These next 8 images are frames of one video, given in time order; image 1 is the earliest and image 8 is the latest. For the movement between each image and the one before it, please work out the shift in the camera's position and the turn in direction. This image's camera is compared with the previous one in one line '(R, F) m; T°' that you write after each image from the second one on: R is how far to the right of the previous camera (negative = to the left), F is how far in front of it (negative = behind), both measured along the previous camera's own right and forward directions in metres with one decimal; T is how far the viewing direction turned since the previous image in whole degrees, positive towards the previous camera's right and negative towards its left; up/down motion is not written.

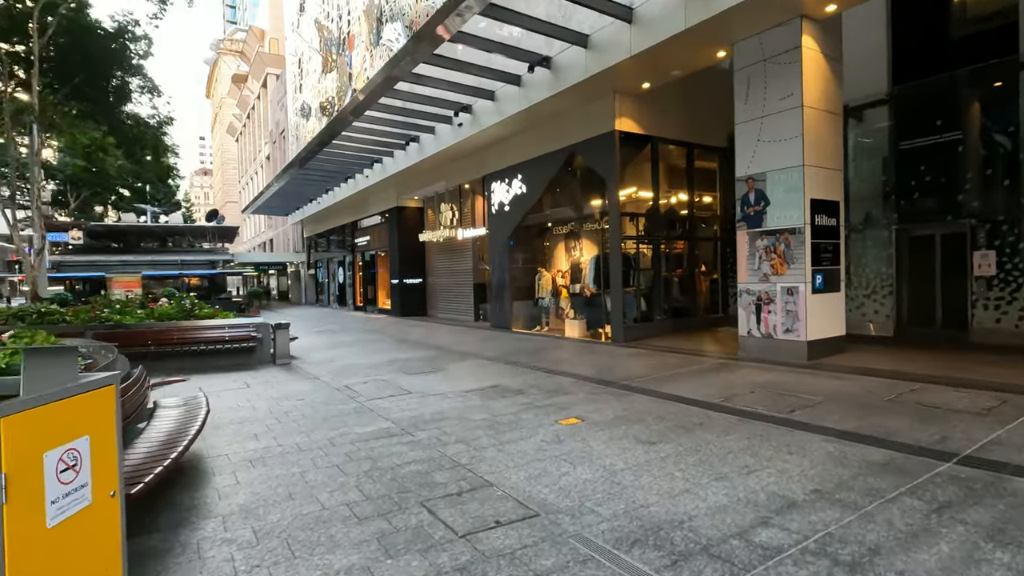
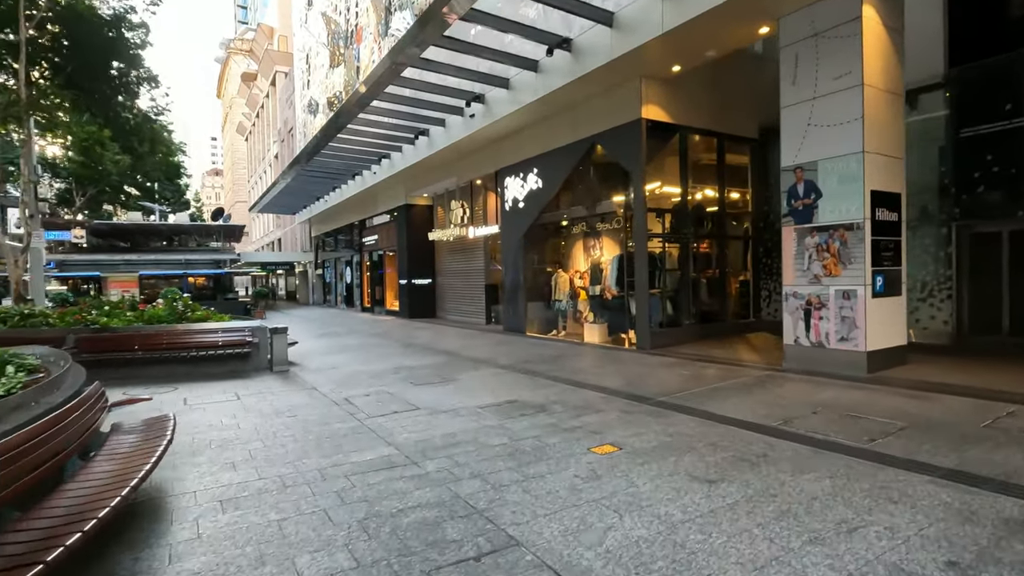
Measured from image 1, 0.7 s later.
(-0.1, +0.9) m; -1°
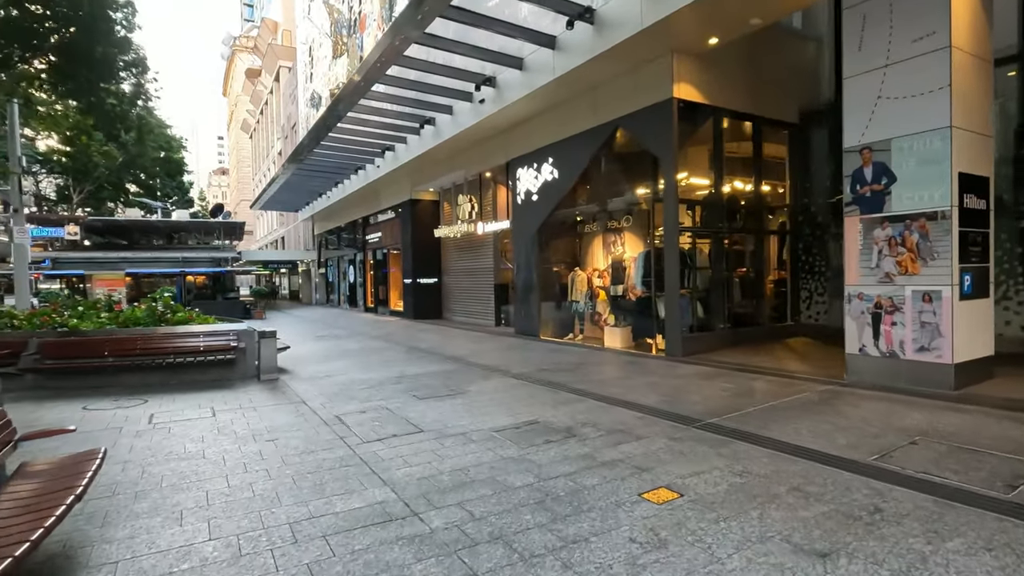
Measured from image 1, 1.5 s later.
(-0.2, +1.1) m; -1°
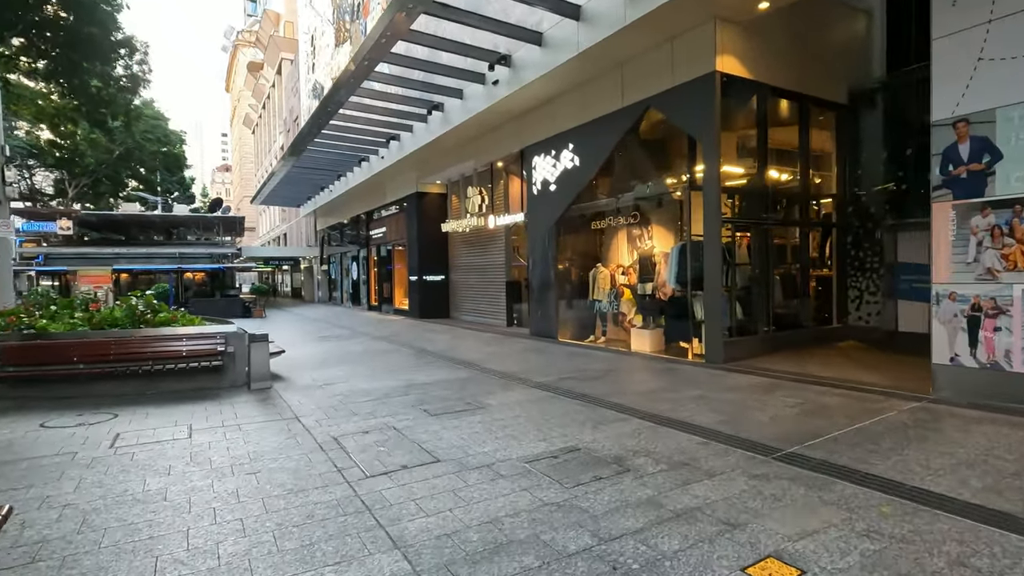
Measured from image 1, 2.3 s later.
(-0.3, +1.0) m; 0°
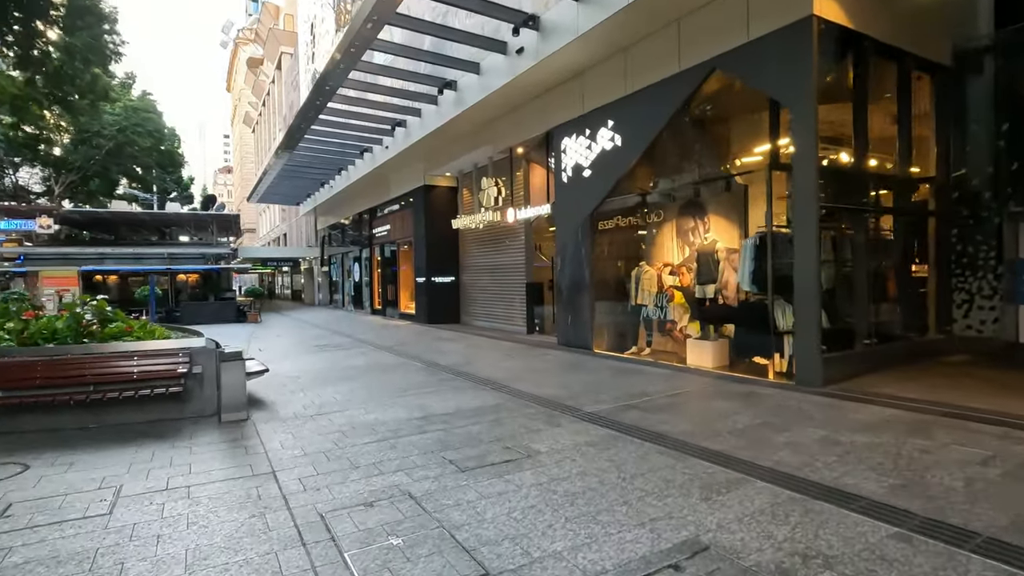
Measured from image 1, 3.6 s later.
(-0.5, +1.8) m; 0°
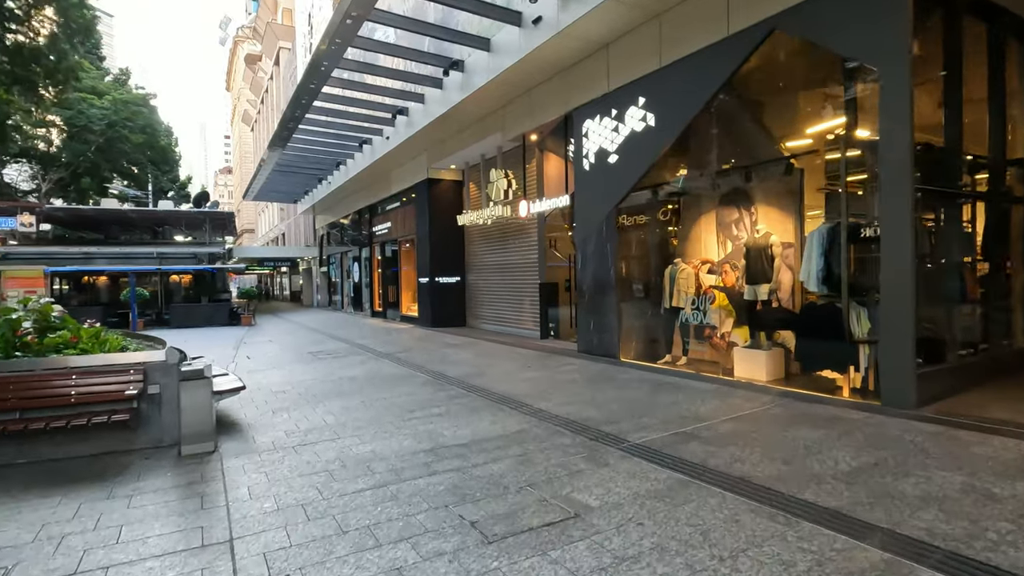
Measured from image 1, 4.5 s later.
(-0.3, +1.2) m; 0°
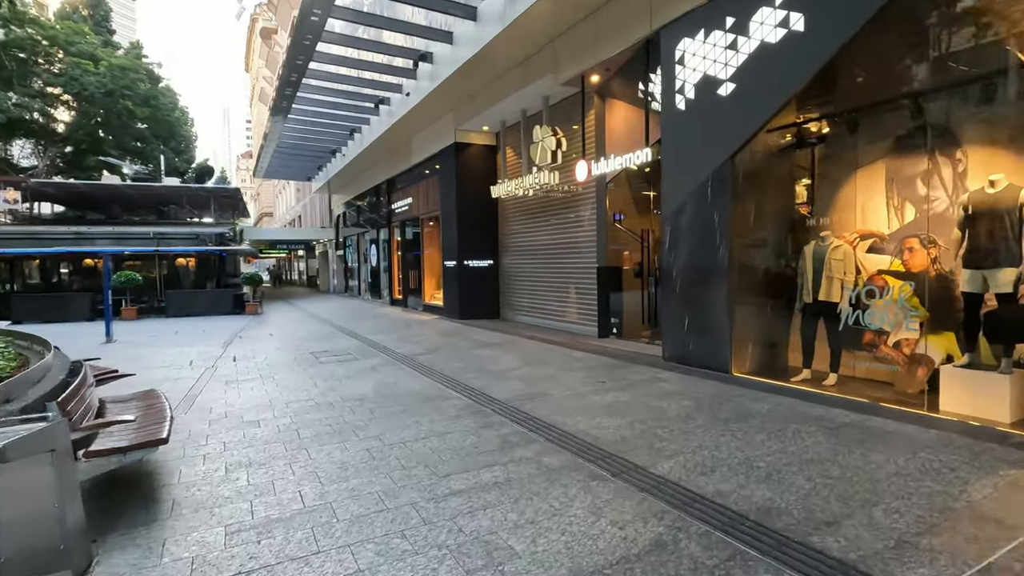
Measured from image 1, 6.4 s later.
(-0.6, +2.6) m; -2°
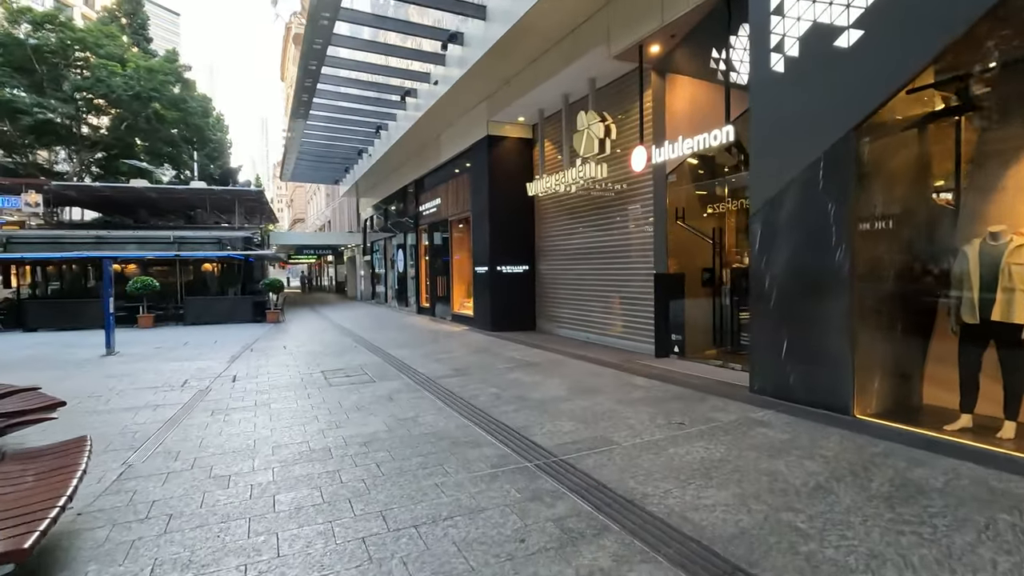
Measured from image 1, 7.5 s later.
(-0.2, +1.5) m; -3°
